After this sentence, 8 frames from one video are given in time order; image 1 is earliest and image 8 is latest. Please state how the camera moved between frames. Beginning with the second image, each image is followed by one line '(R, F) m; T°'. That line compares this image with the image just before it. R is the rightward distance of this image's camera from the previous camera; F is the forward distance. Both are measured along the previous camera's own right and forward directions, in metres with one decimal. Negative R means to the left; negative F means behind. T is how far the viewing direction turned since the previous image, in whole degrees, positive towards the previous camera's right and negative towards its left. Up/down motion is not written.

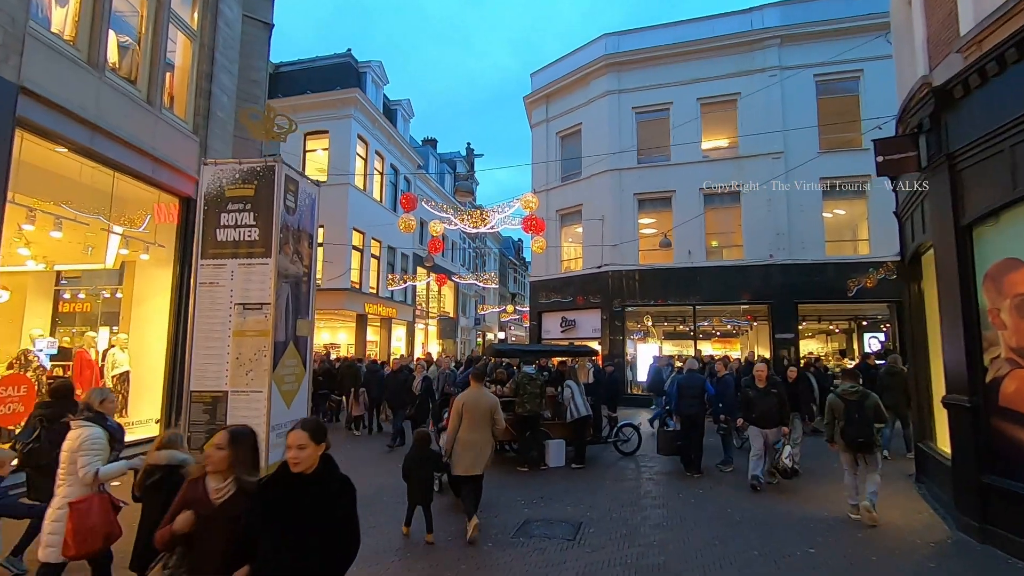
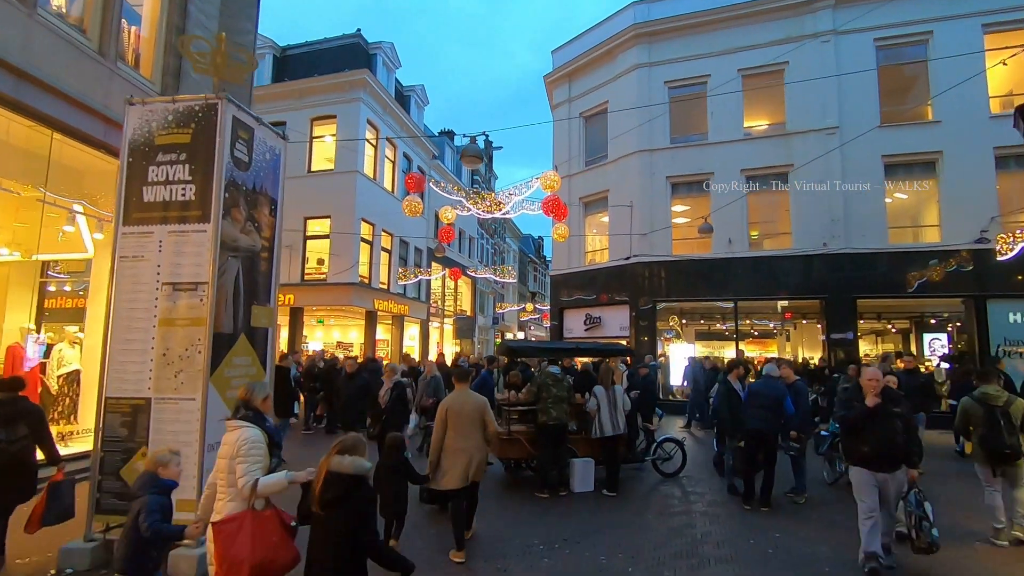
(0.0, +1.7) m; -2°
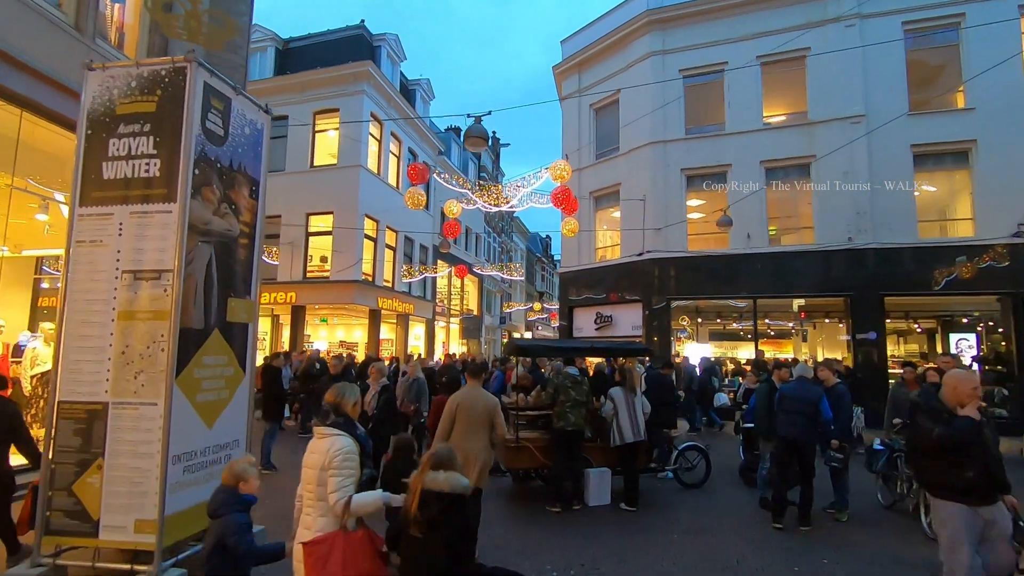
(0.0, +0.7) m; -1°
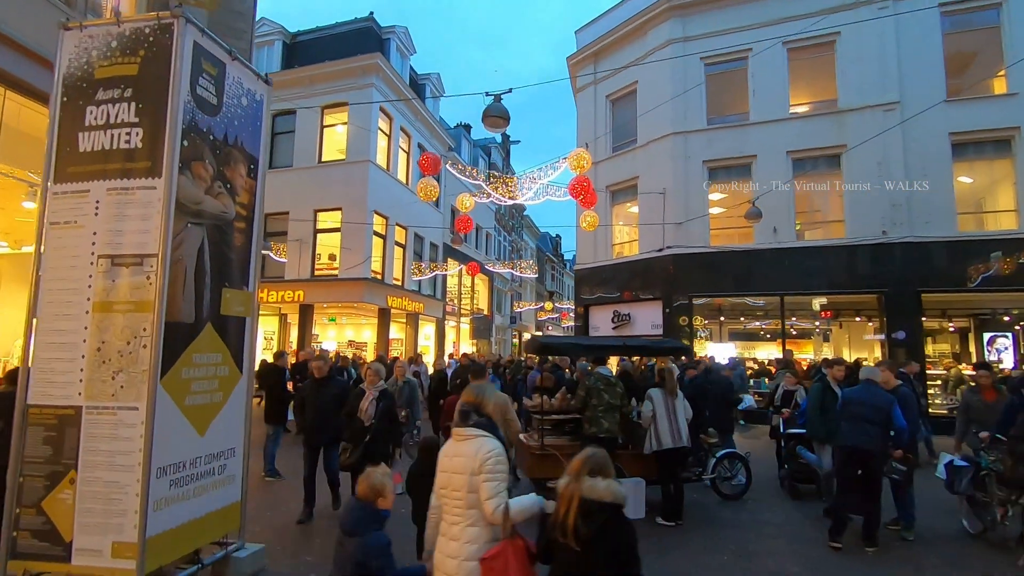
(-0.2, +0.6) m; -1°
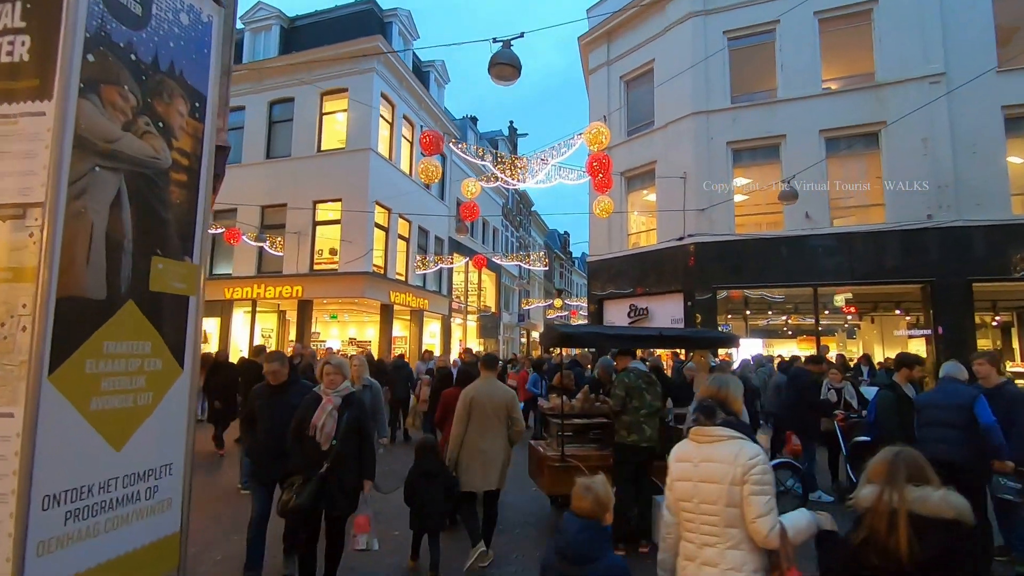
(-0.1, +1.0) m; -1°
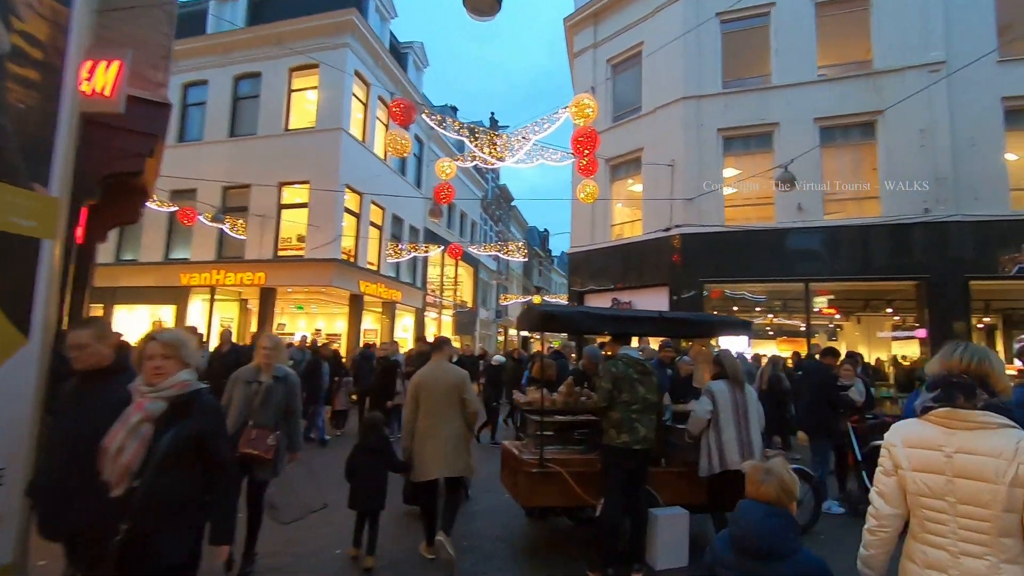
(0.0, +0.9) m; +2°
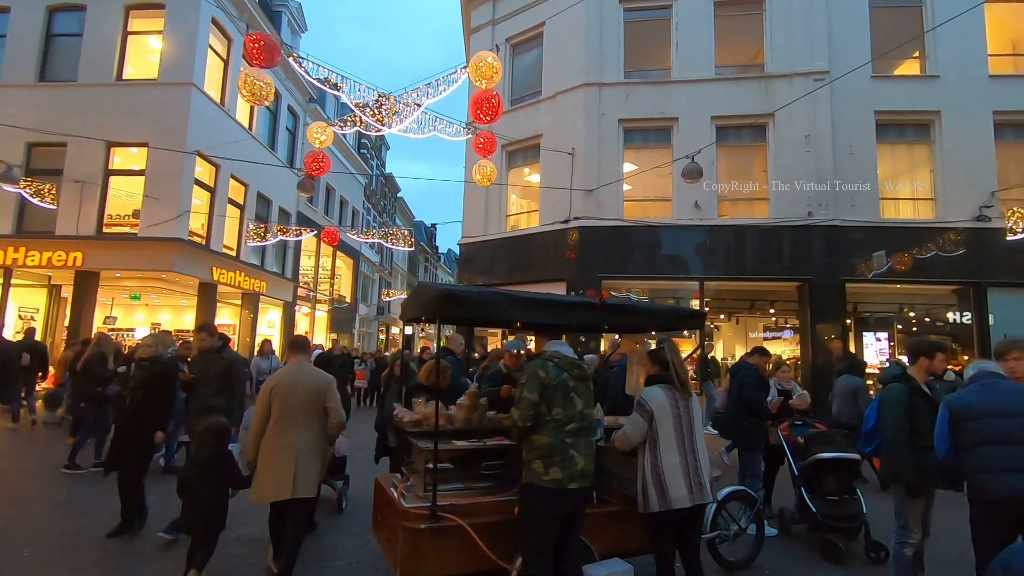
(0.0, +1.3) m; +12°
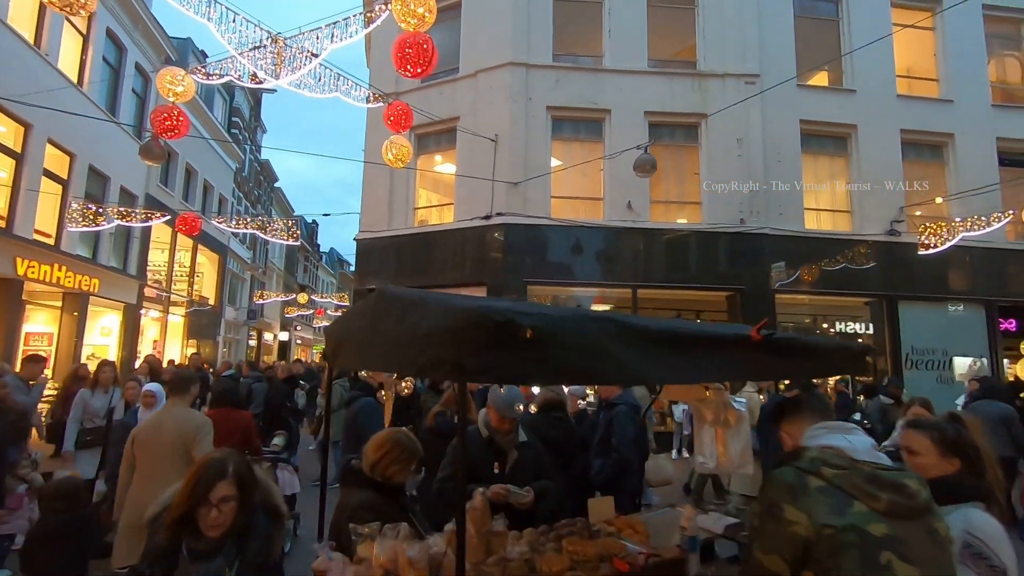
(-0.6, +1.8) m; +12°
